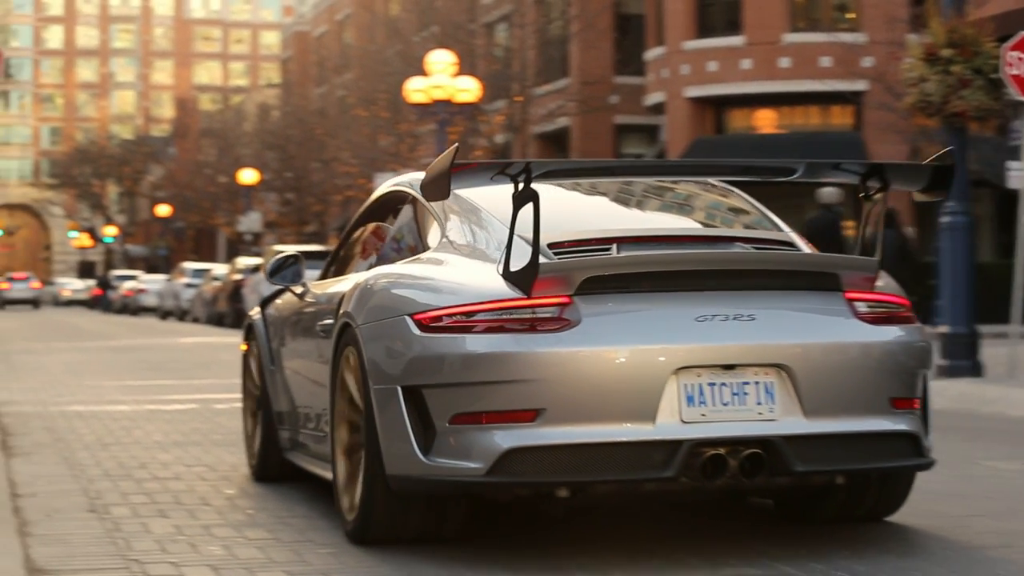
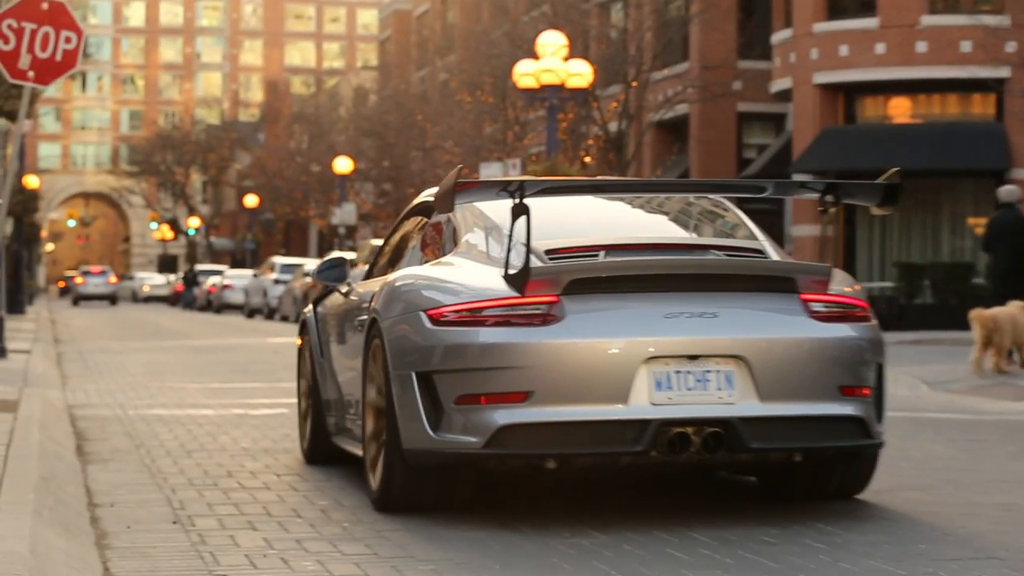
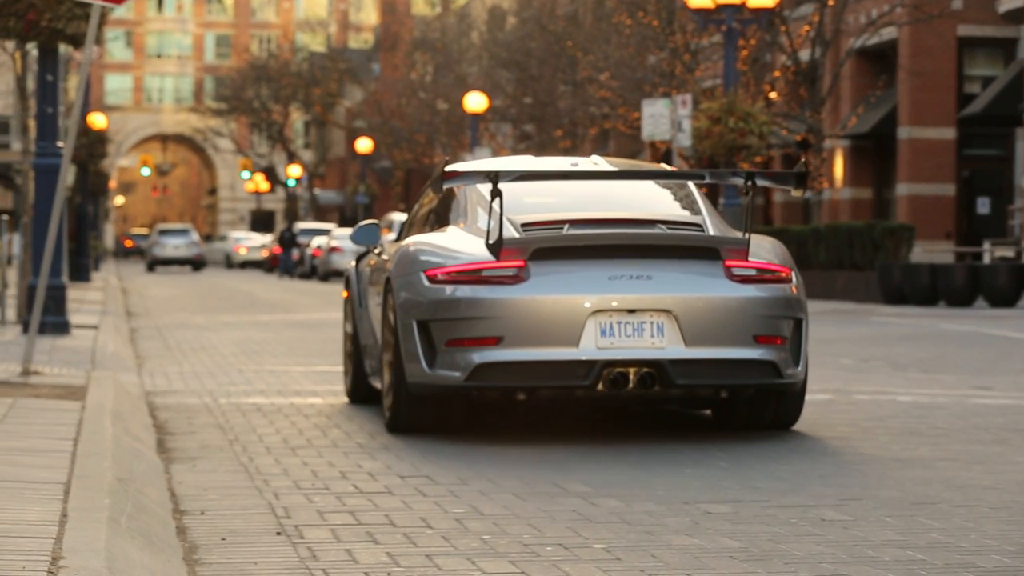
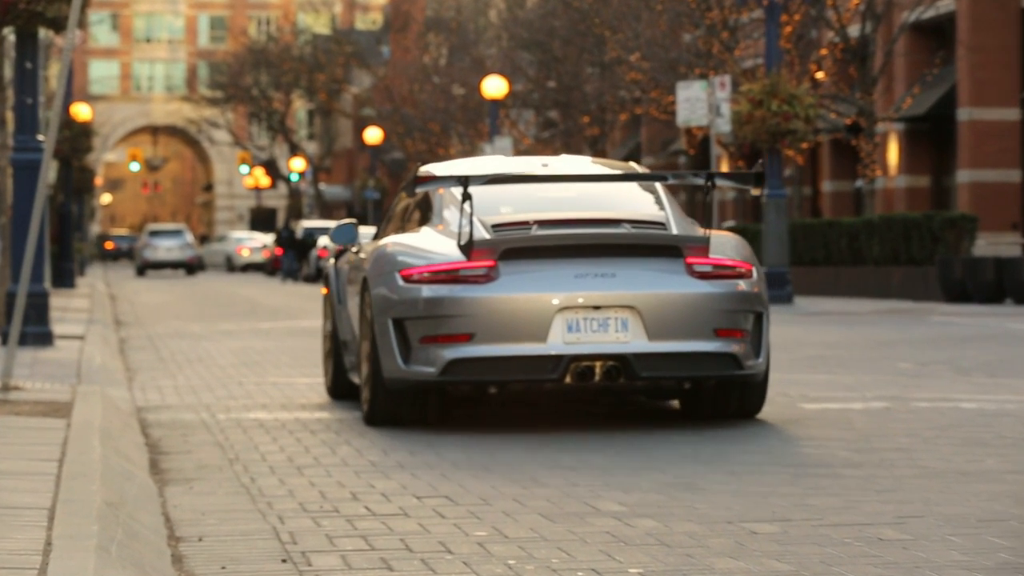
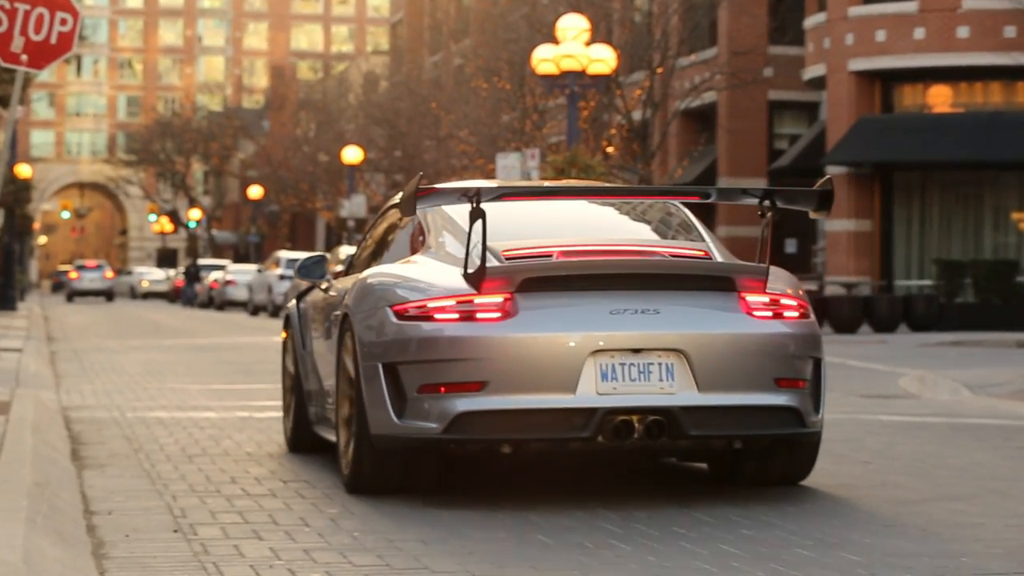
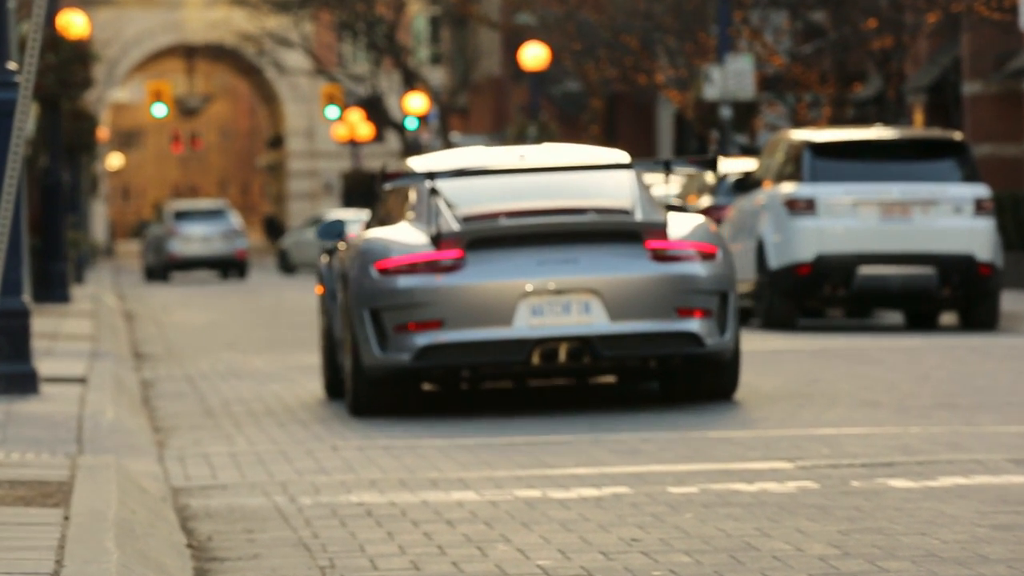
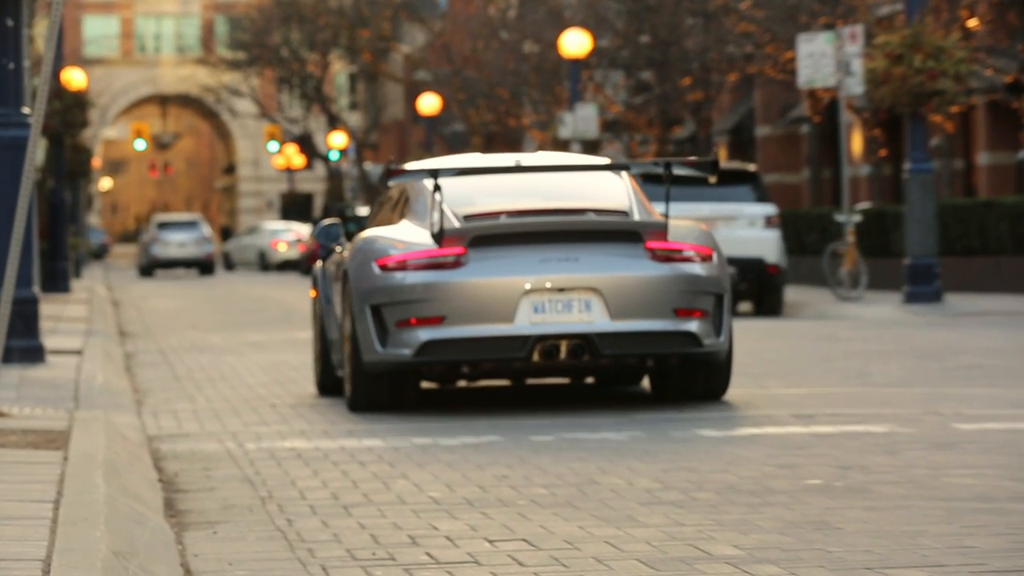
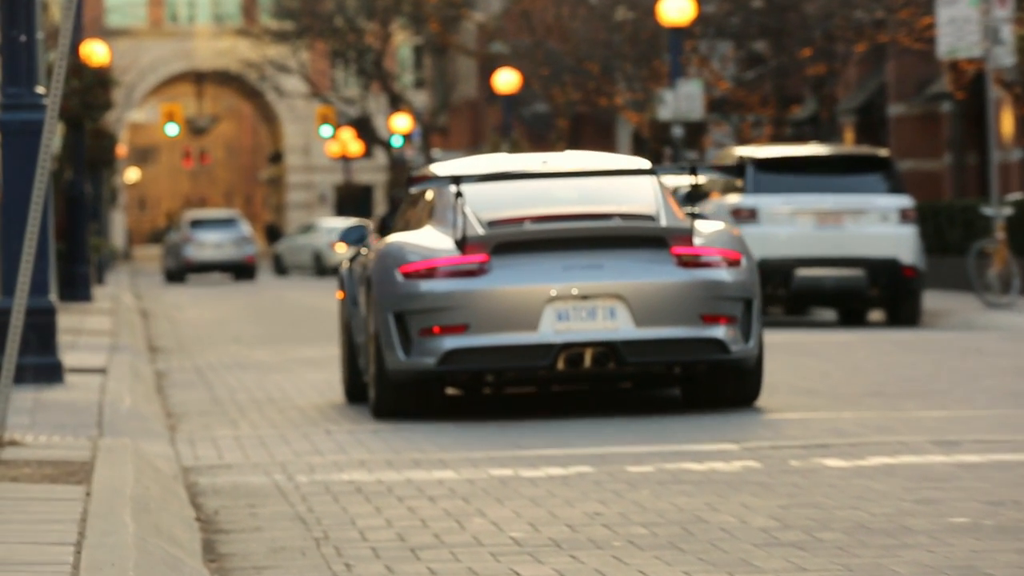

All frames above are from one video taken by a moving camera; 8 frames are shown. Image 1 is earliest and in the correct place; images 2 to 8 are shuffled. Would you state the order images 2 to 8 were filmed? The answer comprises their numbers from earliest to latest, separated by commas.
2, 5, 3, 4, 7, 8, 6
